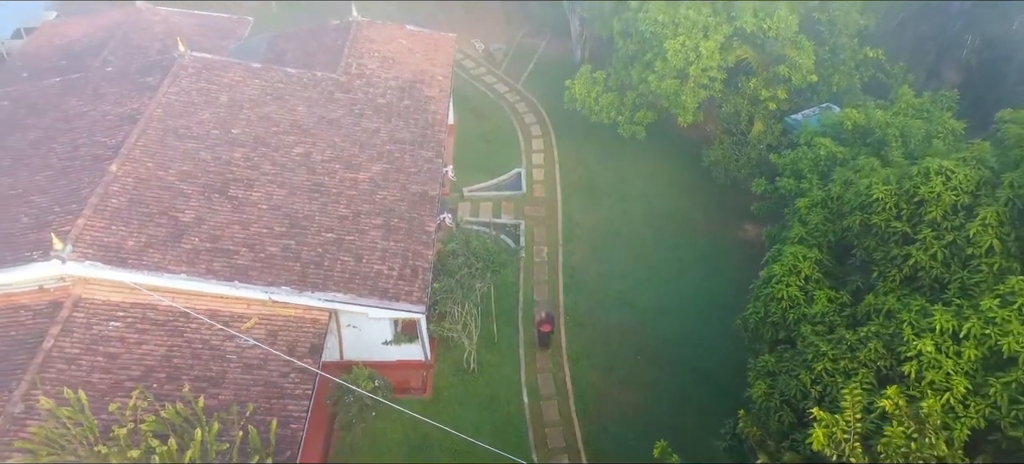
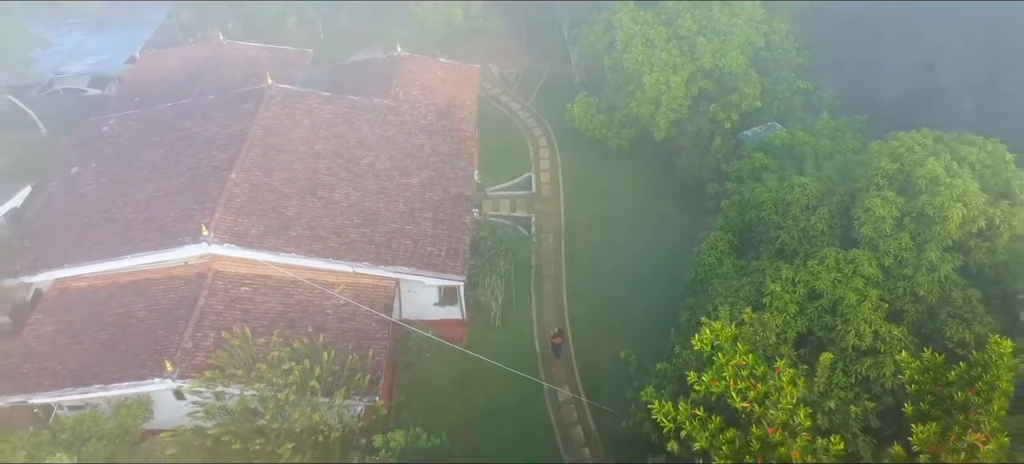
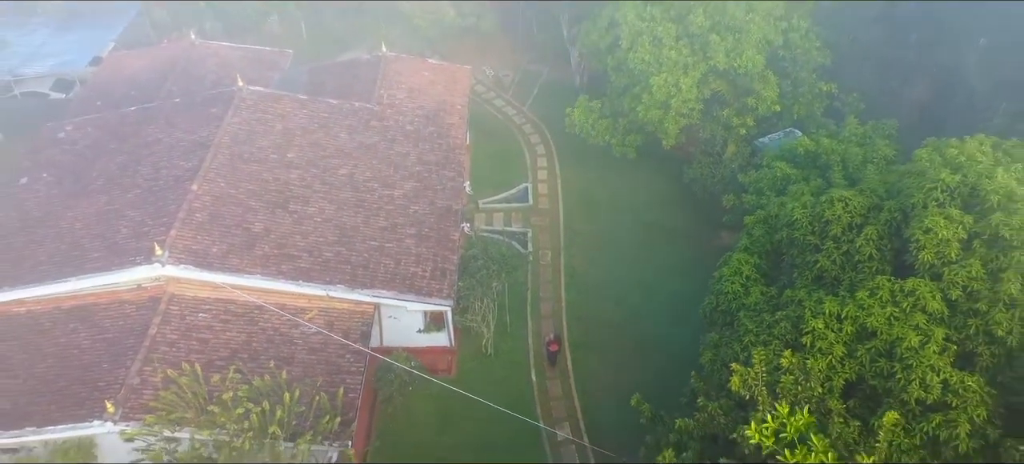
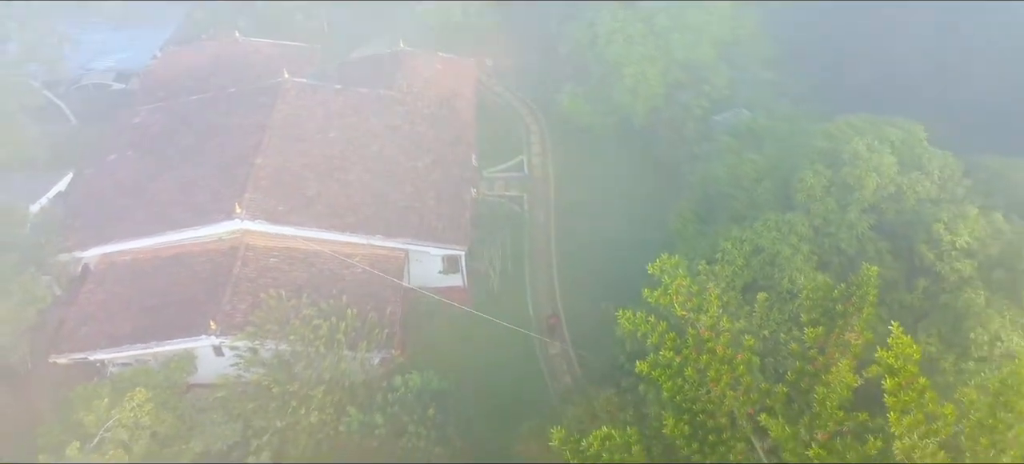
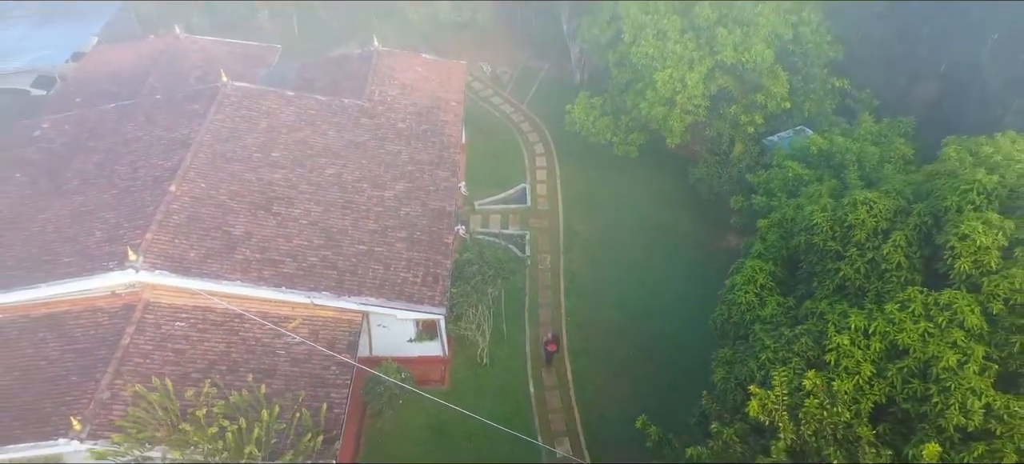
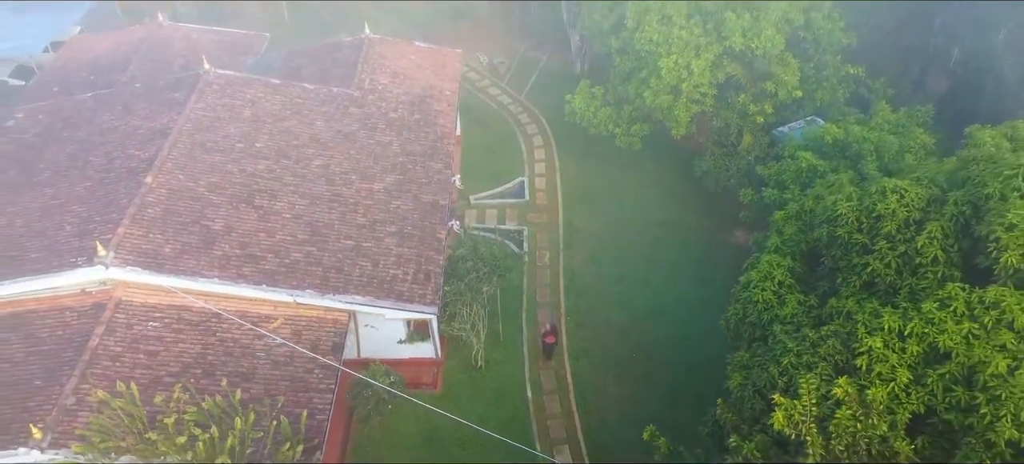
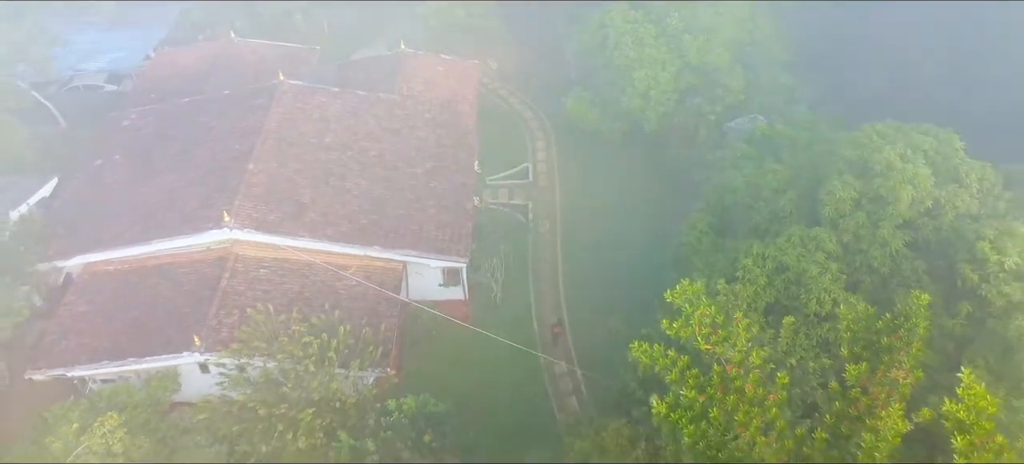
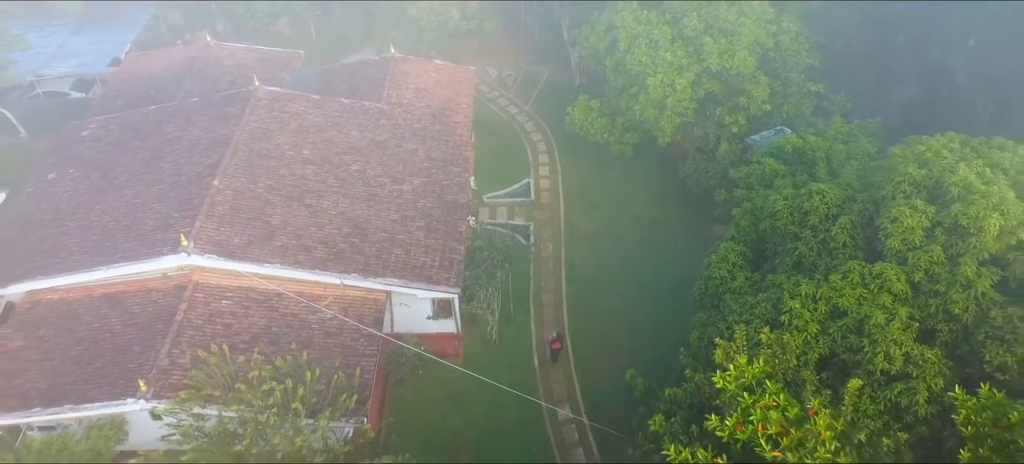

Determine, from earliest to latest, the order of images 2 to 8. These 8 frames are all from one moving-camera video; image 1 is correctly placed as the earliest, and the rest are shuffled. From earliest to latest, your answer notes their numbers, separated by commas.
6, 5, 3, 8, 2, 7, 4
